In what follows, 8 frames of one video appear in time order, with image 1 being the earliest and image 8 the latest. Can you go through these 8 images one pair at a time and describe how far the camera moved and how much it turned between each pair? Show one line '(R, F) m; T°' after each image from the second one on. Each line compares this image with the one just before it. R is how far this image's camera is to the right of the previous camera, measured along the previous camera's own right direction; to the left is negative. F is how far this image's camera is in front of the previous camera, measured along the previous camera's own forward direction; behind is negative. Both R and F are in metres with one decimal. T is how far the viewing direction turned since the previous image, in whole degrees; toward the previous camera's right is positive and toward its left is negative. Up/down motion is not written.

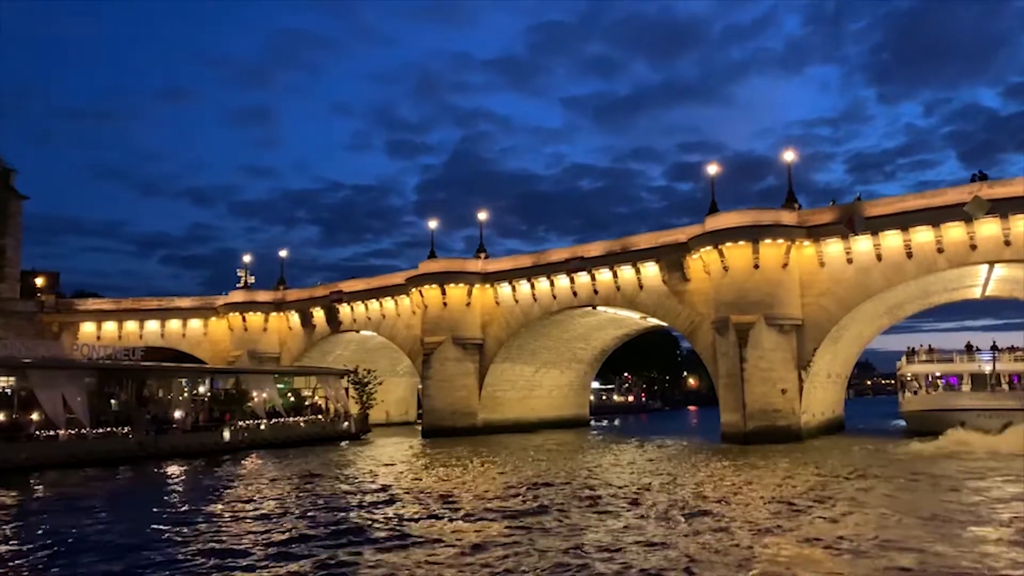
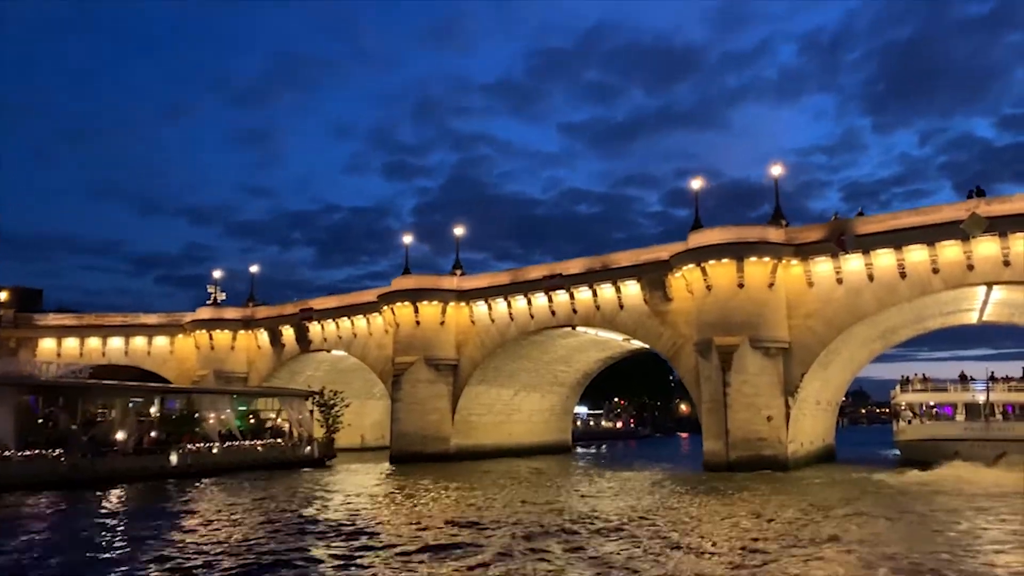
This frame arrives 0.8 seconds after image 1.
(+0.9, +2.0) m; 0°
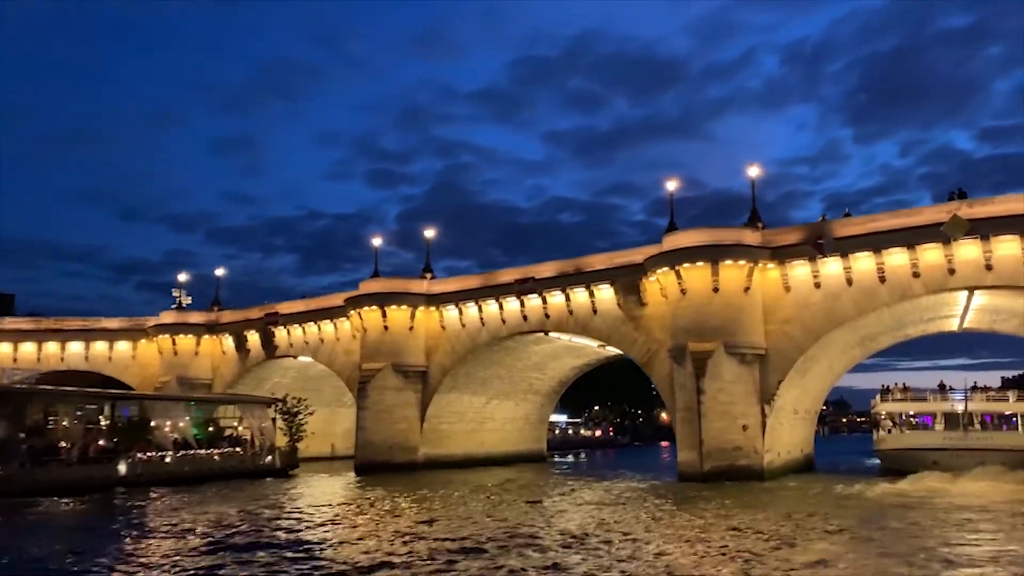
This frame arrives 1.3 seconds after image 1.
(+0.6, +1.2) m; +1°
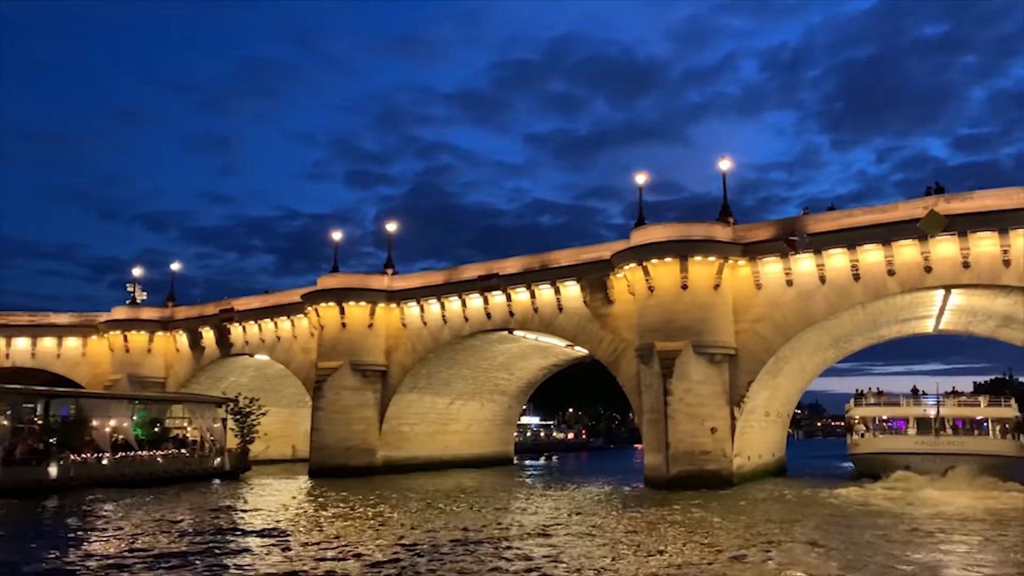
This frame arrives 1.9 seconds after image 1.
(+0.7, +1.5) m; +1°
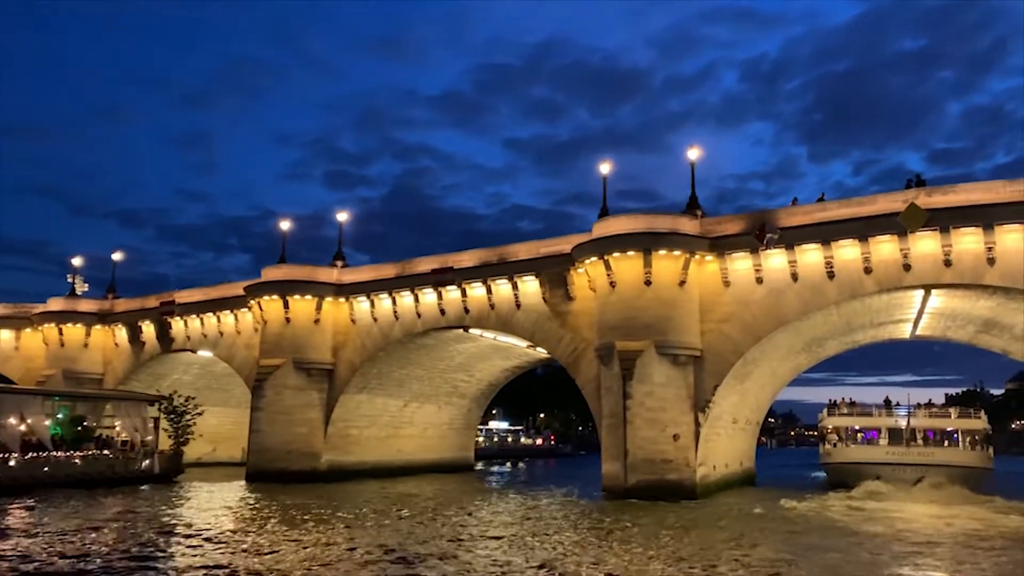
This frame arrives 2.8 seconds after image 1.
(+0.9, +2.2) m; +1°
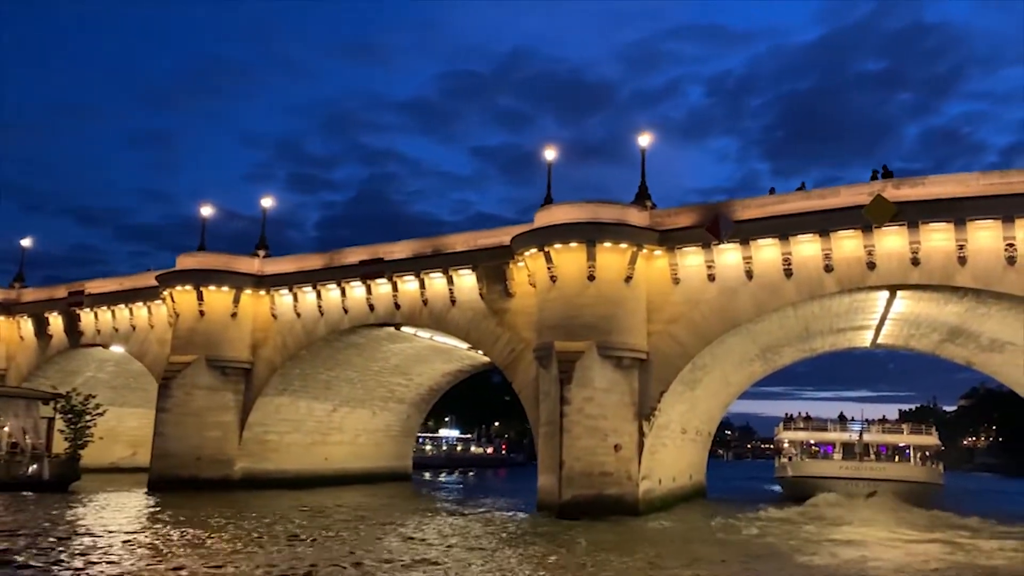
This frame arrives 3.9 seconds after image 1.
(+1.0, +2.7) m; +2°
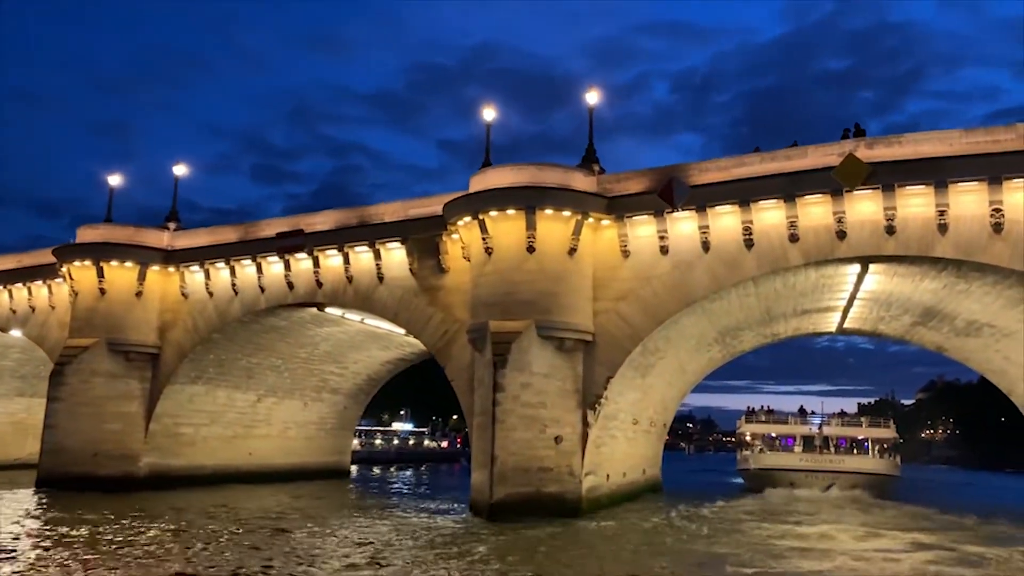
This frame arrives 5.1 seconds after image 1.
(+1.0, +2.9) m; +2°
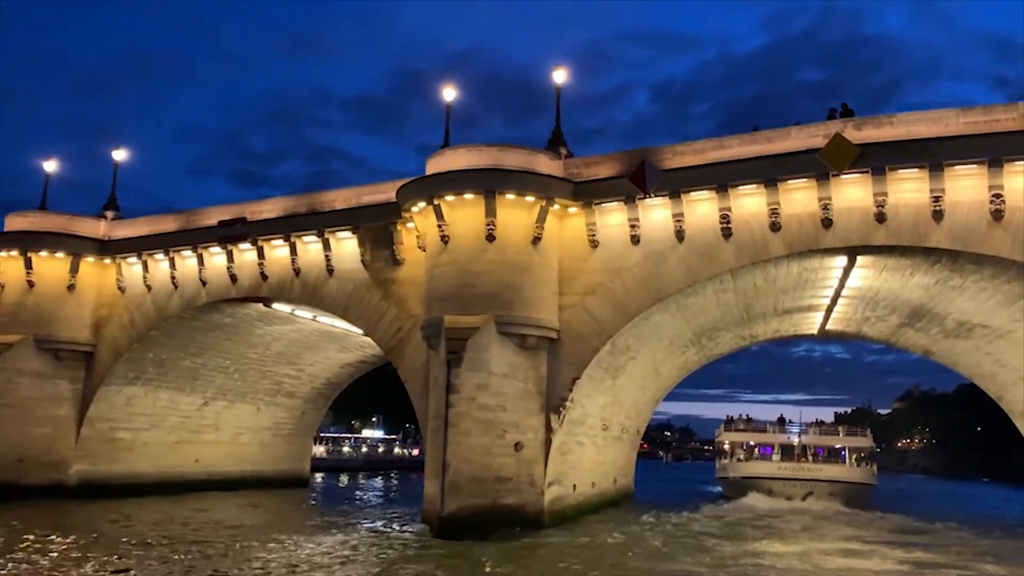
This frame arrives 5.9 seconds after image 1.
(+0.6, +1.9) m; +1°
